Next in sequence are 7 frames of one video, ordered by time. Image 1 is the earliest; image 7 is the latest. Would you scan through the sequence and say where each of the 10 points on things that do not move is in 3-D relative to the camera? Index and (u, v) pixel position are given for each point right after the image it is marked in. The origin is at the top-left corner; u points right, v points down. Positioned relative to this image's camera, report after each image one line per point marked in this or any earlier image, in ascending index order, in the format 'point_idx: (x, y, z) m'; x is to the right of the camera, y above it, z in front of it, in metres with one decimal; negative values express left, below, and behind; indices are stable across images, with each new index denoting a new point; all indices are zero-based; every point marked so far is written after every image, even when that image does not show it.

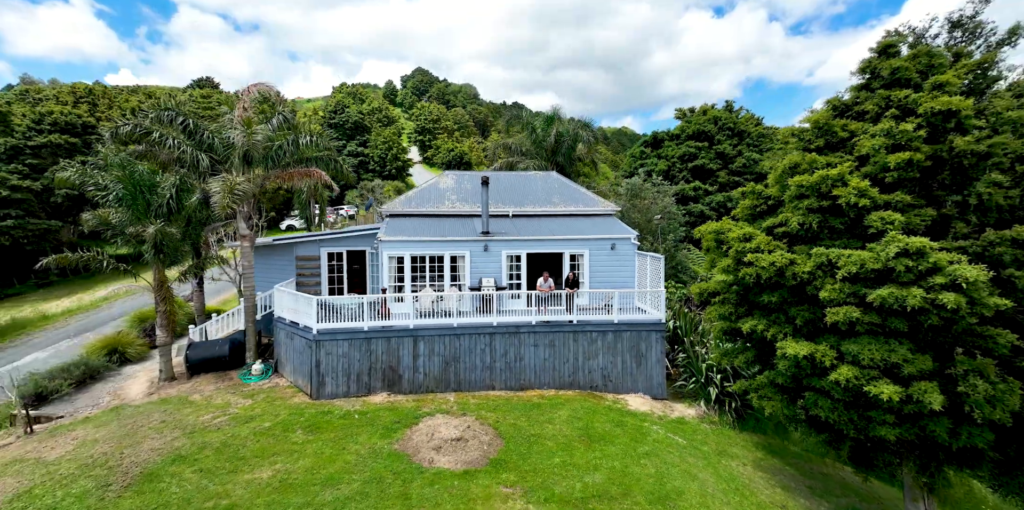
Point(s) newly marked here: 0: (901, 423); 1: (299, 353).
0: (+8.1, -3.5, +8.8) m
1: (-7.2, -3.3, +14.3) m
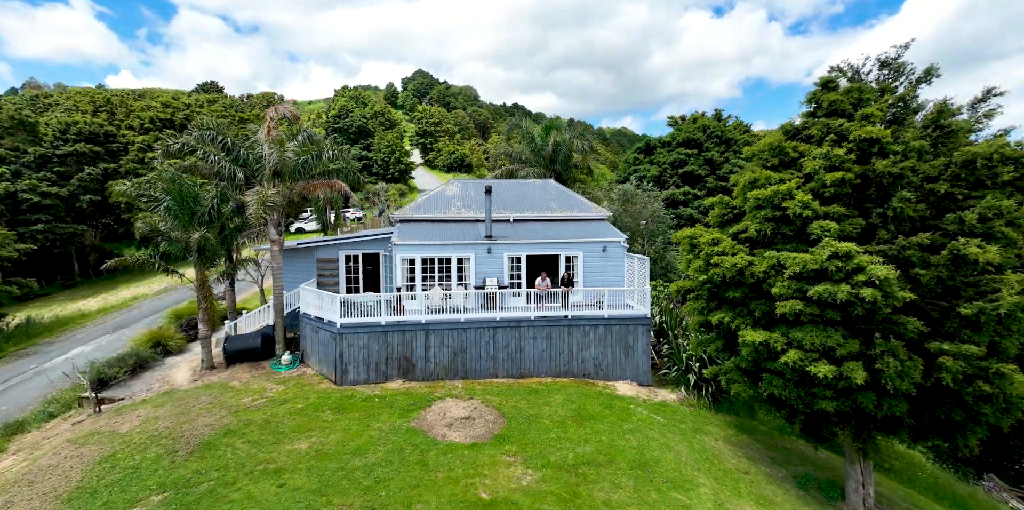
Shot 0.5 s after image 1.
0: (+8.2, -3.6, +10.5) m
1: (-7.2, -3.4, +16.1) m
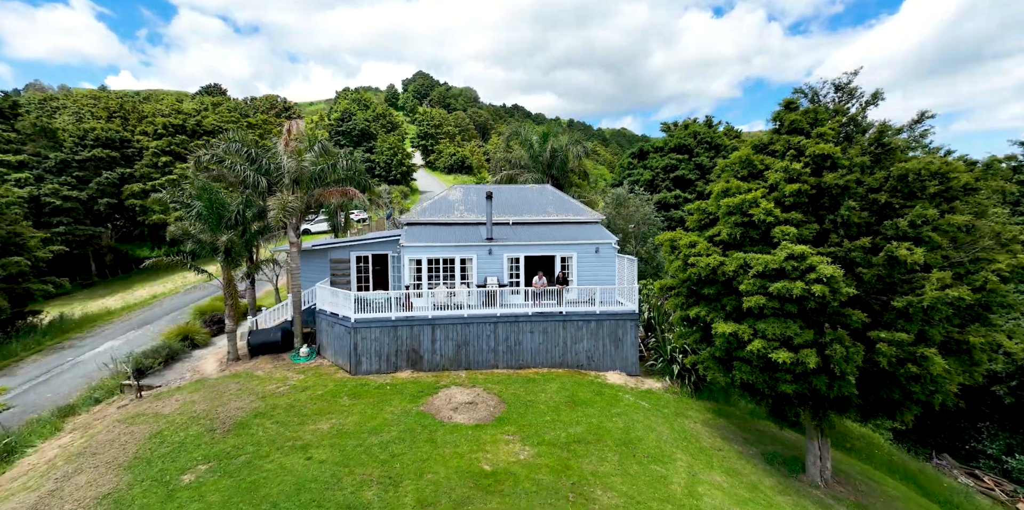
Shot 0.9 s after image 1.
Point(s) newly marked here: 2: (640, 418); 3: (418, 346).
0: (+8.1, -3.6, +12.1) m
1: (-7.2, -3.5, +17.6) m
2: (+4.5, -5.8, +14.9) m
3: (-3.9, -3.8, +17.5) m
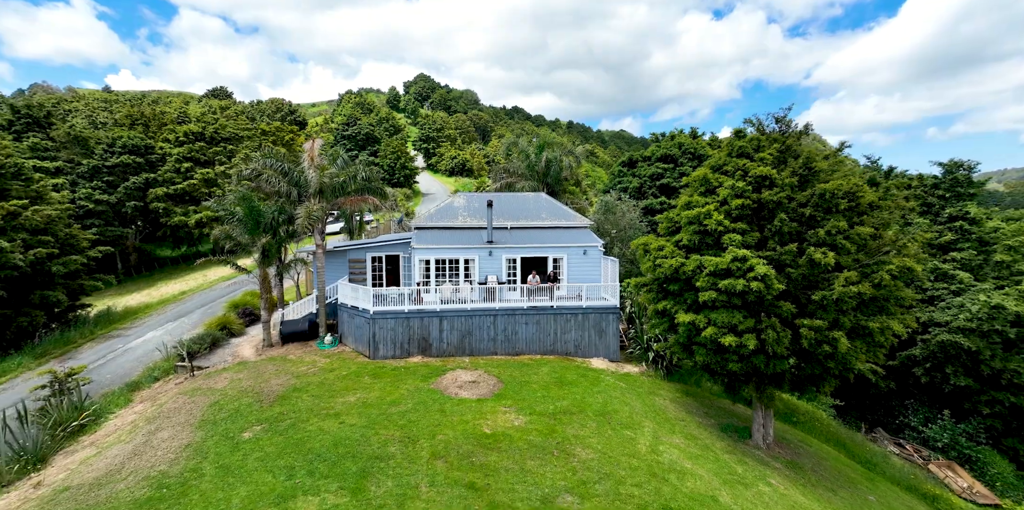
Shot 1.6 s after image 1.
0: (+8.0, -3.7, +14.7) m
1: (-7.4, -3.5, +20.3) m
2: (+4.4, -5.8, +17.6) m
3: (-4.0, -3.8, +20.2) m
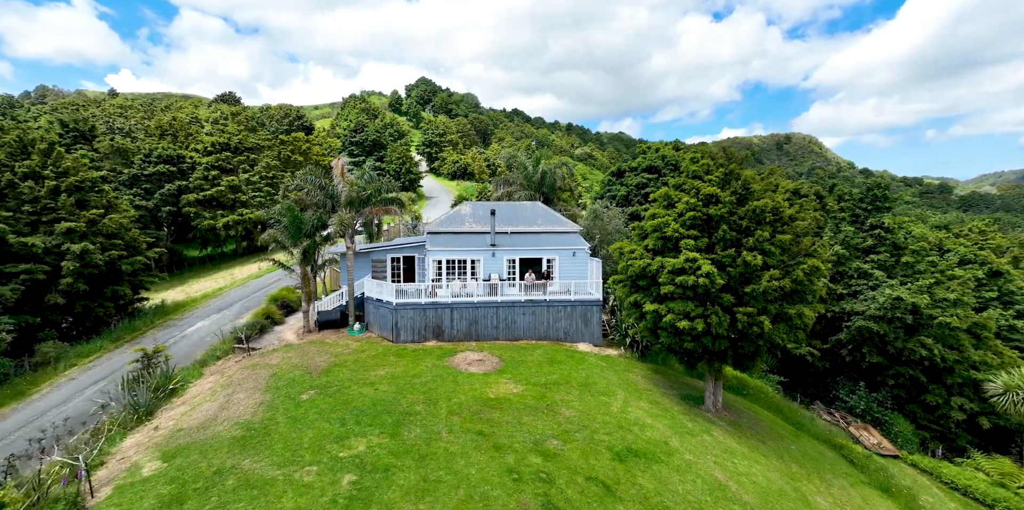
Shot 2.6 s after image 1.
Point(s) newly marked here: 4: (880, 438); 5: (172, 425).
0: (+8.0, -3.8, +18.6) m
1: (-7.4, -3.5, +24.1) m
2: (+4.3, -5.9, +21.5) m
3: (-4.1, -3.9, +24.0) m
4: (+16.6, -8.3, +18.9) m
5: (-12.7, -6.3, +15.7) m
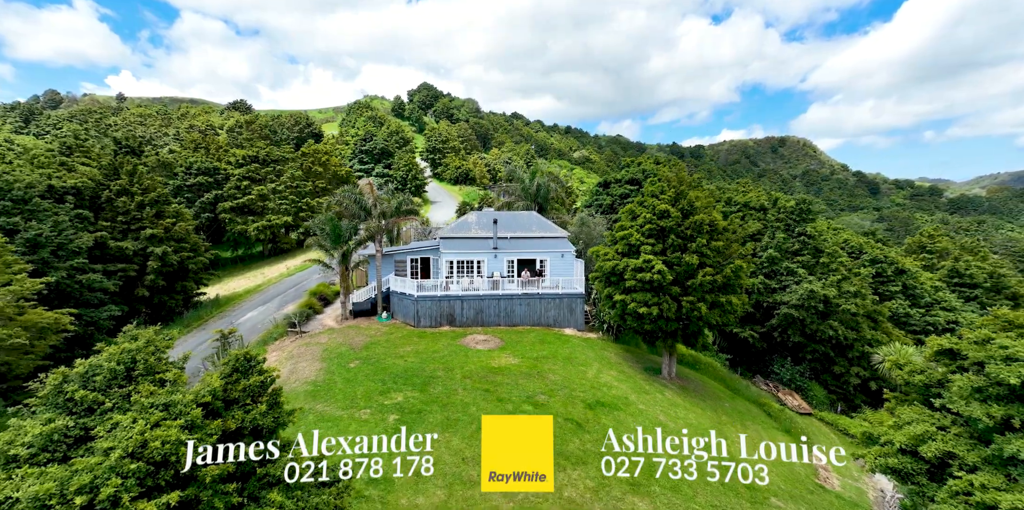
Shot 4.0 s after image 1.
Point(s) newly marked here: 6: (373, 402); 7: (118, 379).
0: (+7.9, -3.9, +24.0) m
1: (-7.5, -3.7, +29.5) m
2: (+4.3, -6.0, +26.9) m
3: (-4.1, -4.0, +29.4) m
4: (+16.5, -8.4, +24.4) m
5: (-12.8, -6.4, +21.1) m
6: (-6.5, -6.9, +19.8) m
7: (-8.1, -2.6, +8.8) m
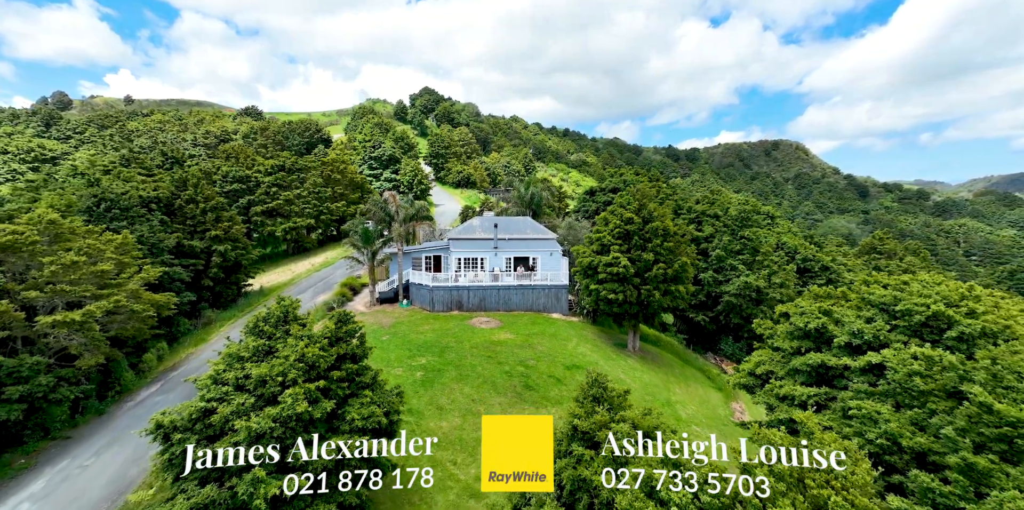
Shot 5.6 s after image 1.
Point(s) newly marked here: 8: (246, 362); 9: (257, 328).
0: (+7.7, -3.7, +30.5) m
1: (-7.7, -3.5, +36.0) m
2: (+4.0, -5.9, +33.3) m
3: (-4.4, -3.8, +35.8) m
4: (+16.3, -8.3, +30.8) m
5: (-13.0, -6.2, +27.5) m
6: (-6.8, -6.8, +26.2) m
7: (-8.3, -2.4, +15.2) m
8: (-8.8, -3.5, +13.9) m
9: (-9.0, -2.6, +14.8) m
